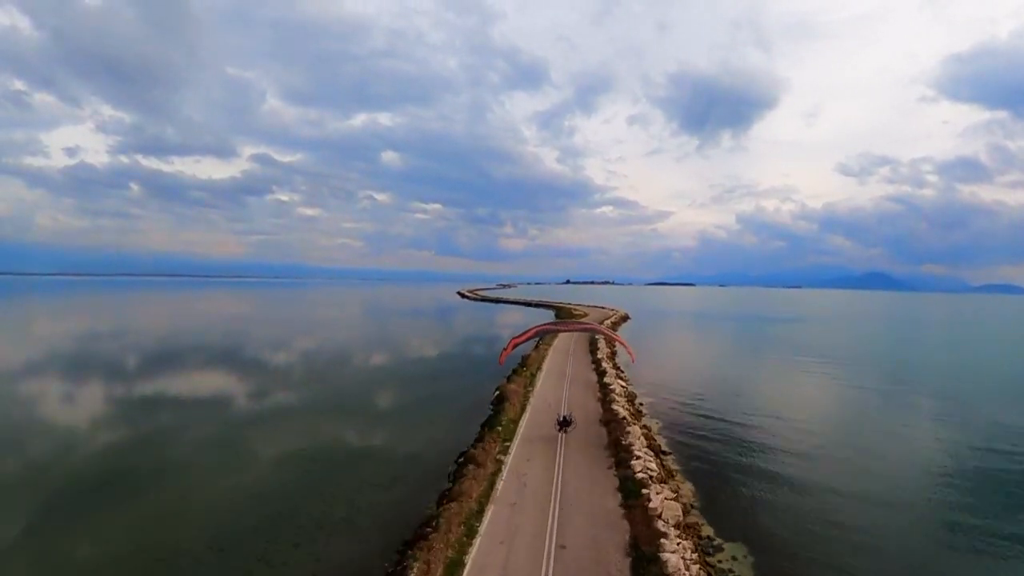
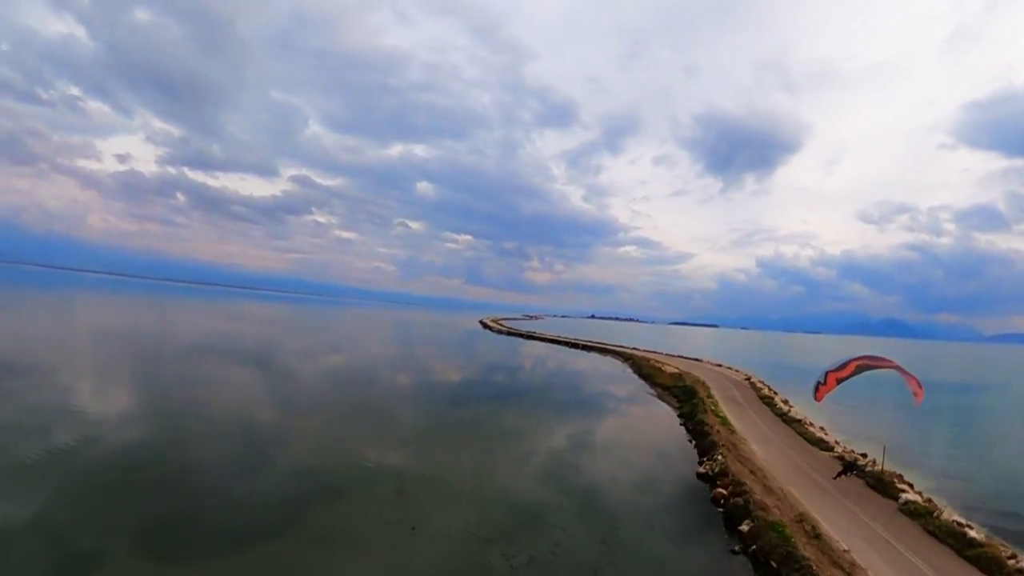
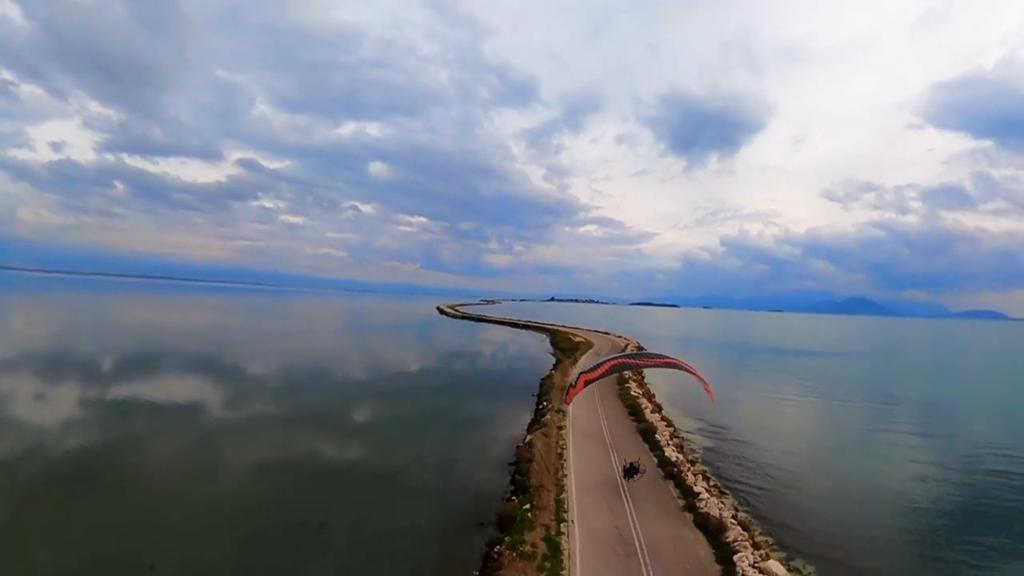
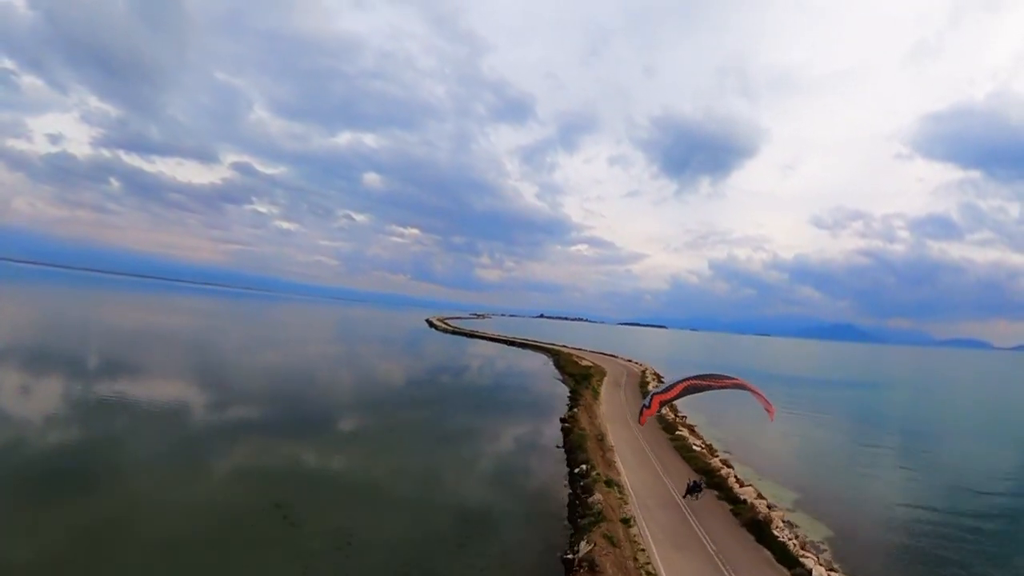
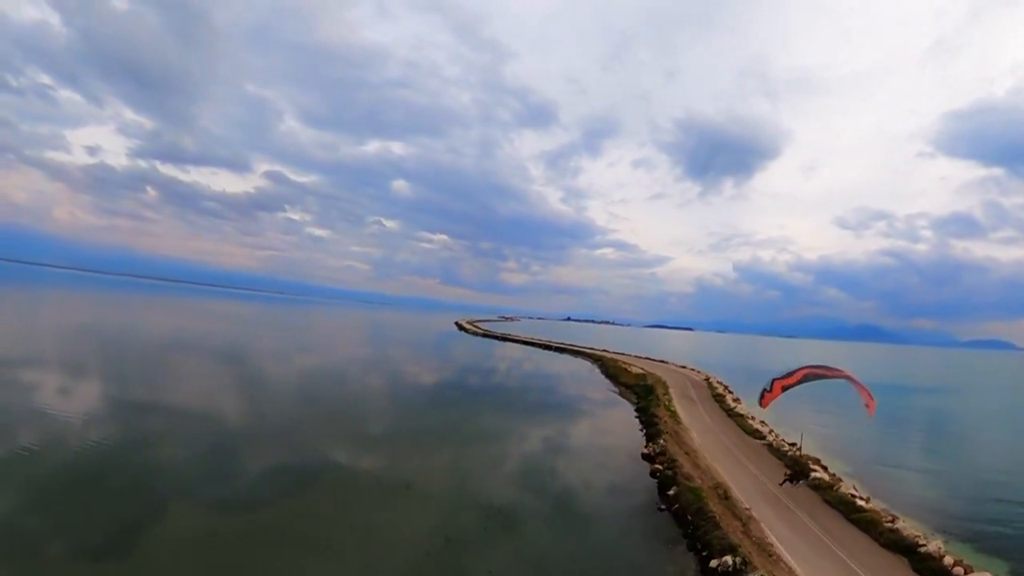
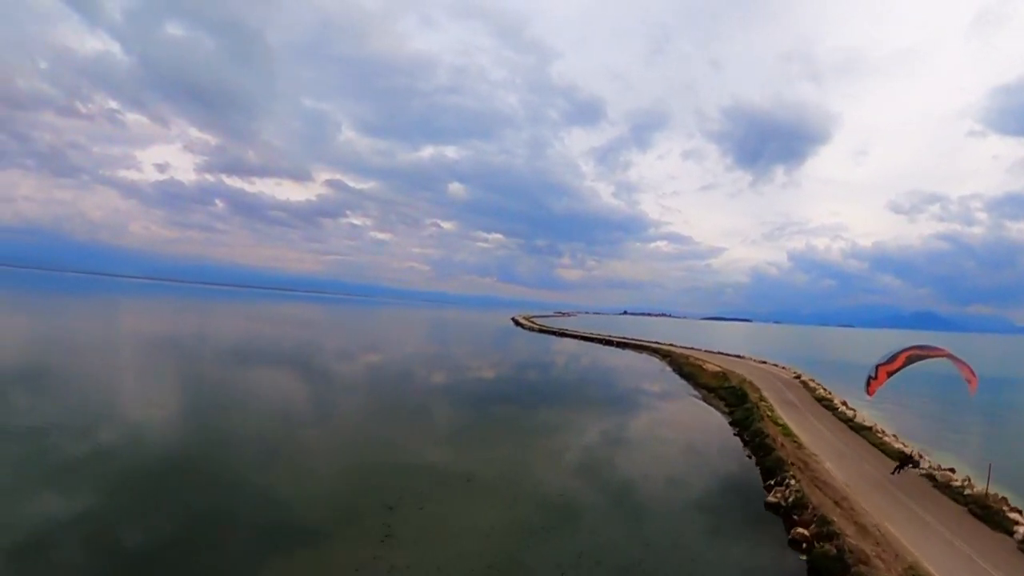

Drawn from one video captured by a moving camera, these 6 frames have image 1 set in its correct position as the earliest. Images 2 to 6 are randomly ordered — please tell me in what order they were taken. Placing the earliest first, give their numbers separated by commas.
3, 4, 5, 2, 6
